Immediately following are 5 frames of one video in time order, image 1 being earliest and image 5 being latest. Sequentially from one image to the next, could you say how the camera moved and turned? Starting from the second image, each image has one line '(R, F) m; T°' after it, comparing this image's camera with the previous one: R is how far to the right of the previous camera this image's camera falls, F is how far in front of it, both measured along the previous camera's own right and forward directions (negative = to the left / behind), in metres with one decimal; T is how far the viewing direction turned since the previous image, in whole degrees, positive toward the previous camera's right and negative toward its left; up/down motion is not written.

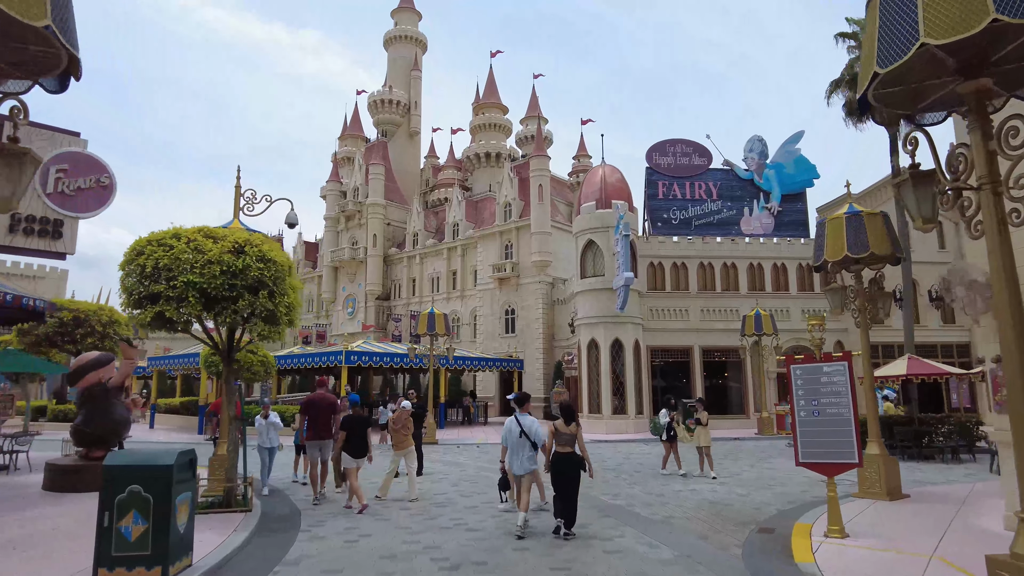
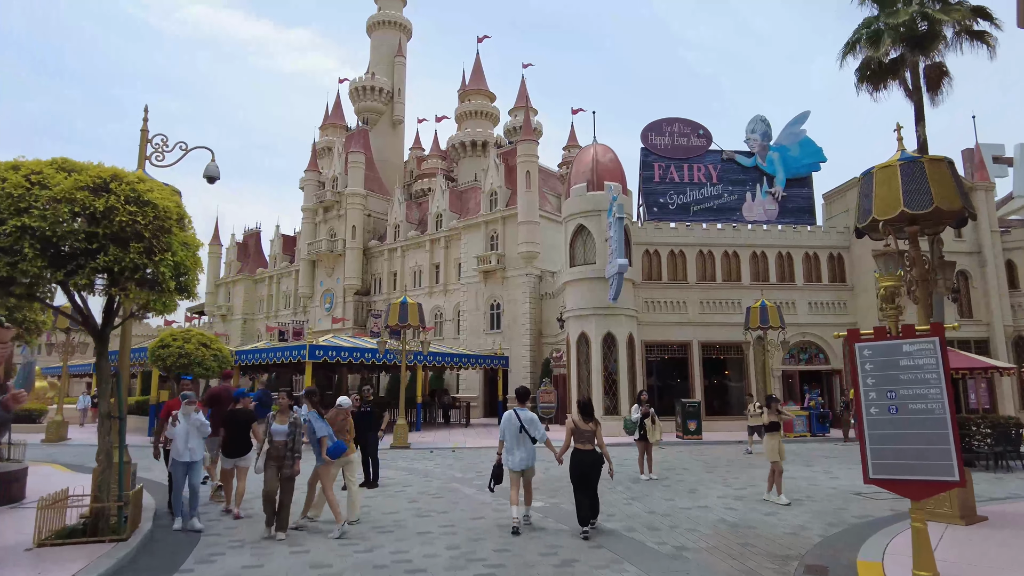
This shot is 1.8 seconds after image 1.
(+0.3, +2.2) m; +1°
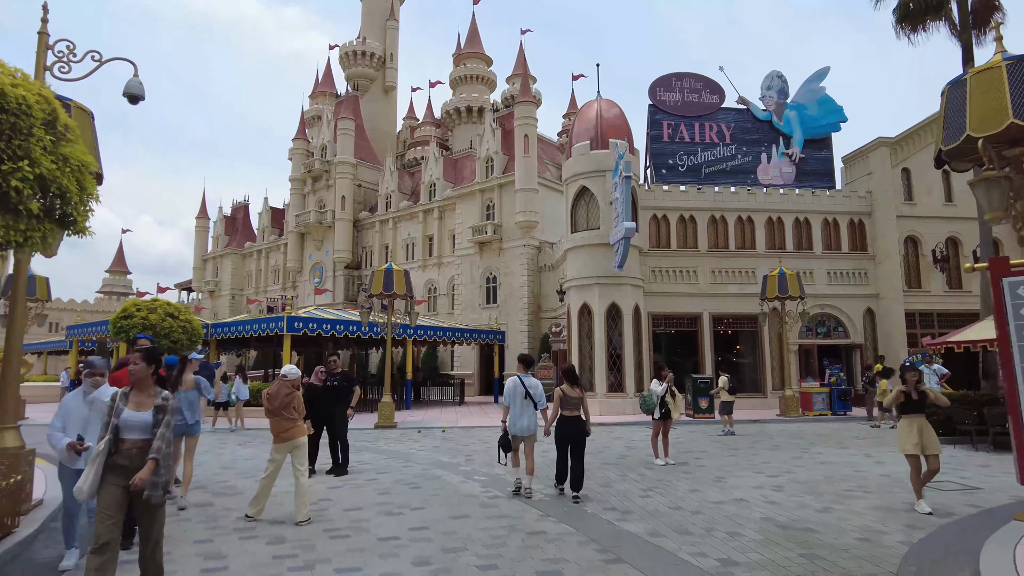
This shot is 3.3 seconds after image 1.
(+0.1, +1.8) m; 0°
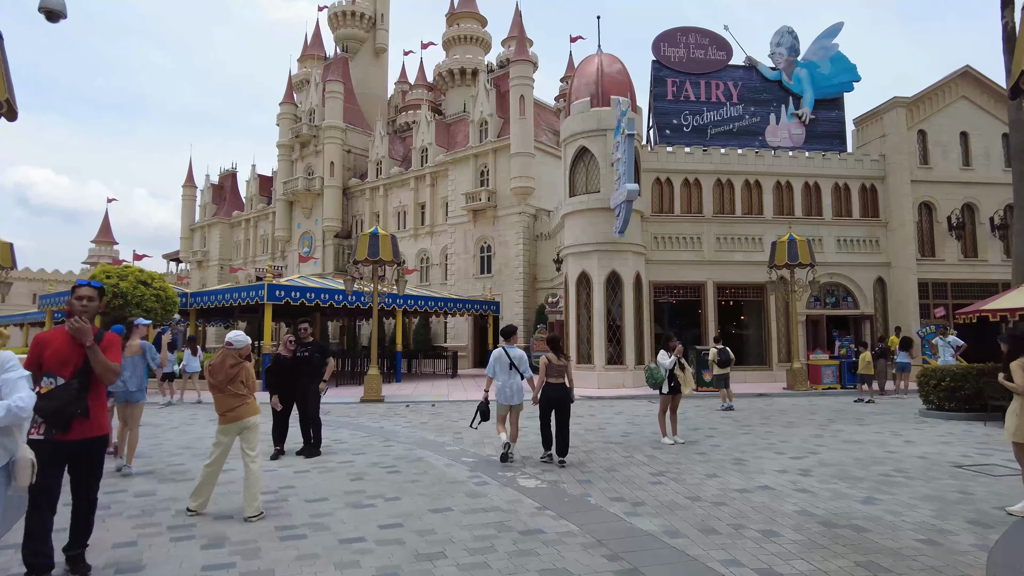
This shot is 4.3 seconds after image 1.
(0.0, +1.1) m; 0°
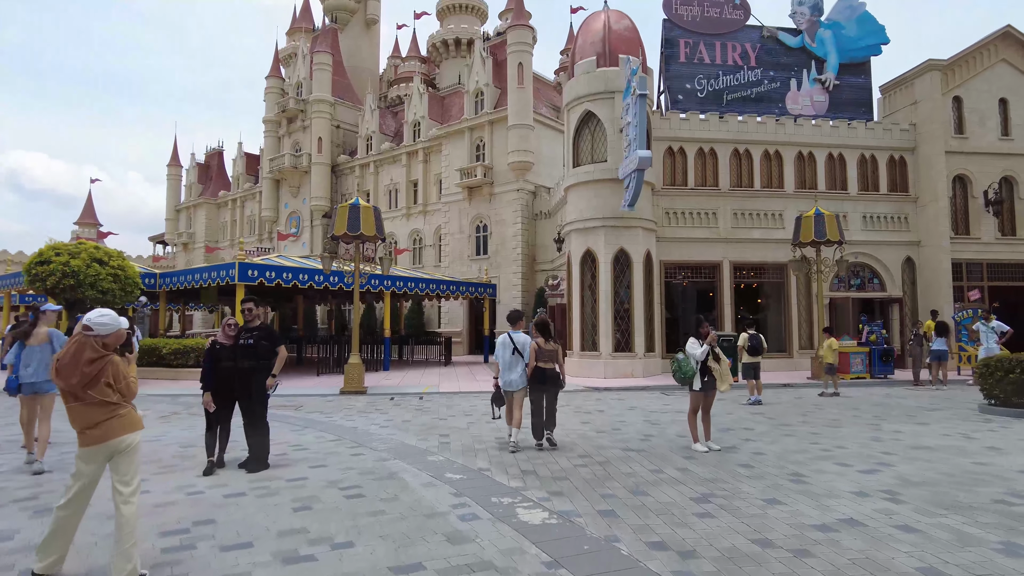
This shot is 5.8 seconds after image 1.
(0.0, +1.8) m; 0°
